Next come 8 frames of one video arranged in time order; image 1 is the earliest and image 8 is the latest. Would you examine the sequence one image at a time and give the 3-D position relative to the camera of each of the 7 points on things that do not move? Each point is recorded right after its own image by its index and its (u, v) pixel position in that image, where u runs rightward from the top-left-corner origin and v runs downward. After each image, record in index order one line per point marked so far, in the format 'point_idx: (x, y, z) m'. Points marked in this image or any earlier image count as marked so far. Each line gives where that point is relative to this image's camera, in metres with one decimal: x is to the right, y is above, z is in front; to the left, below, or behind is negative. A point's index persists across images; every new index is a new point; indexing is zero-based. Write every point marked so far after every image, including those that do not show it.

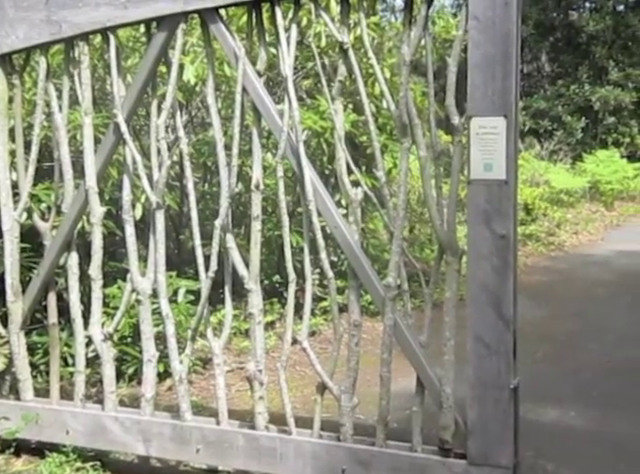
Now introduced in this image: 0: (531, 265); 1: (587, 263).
0: (+2.1, -0.3, +8.0) m
1: (+2.6, -0.3, +8.0) m
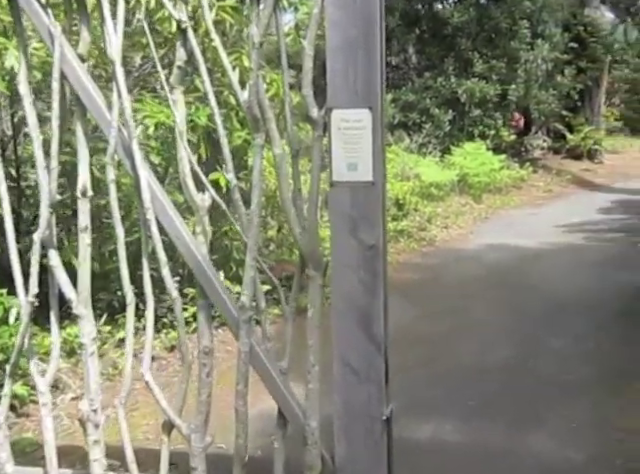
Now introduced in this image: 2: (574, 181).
0: (+0.8, -0.2, +7.8) m
1: (+1.4, -0.2, +7.9) m
2: (+3.8, +0.8, +12.0) m
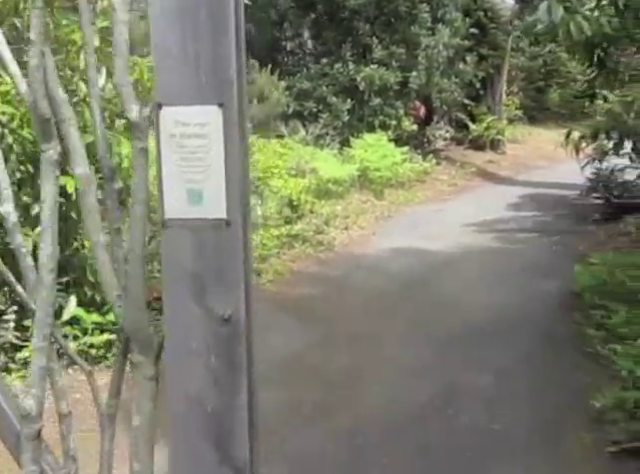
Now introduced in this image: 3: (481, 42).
0: (-0.2, -0.3, +6.9) m
1: (+0.4, -0.3, +7.1) m
2: (+2.2, +0.9, +11.4) m
3: (+2.4, +3.0, +12.3) m
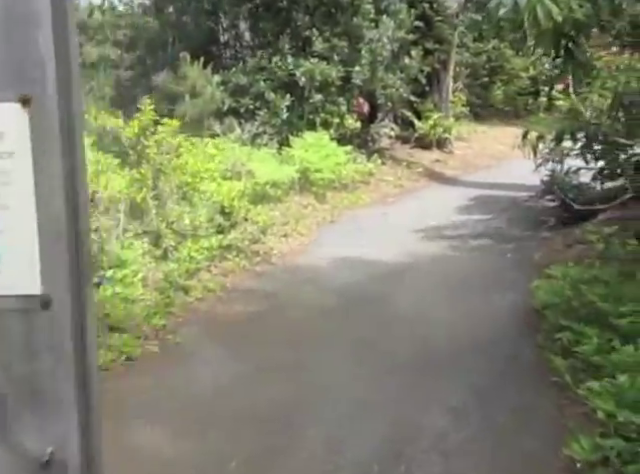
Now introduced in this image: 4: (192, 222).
0: (-0.7, -0.4, +6.2) m
1: (-0.2, -0.3, +6.4) m
2: (+1.4, +0.9, +10.8) m
3: (+1.5, +2.9, +11.7) m
4: (-1.0, +0.1, +6.6) m
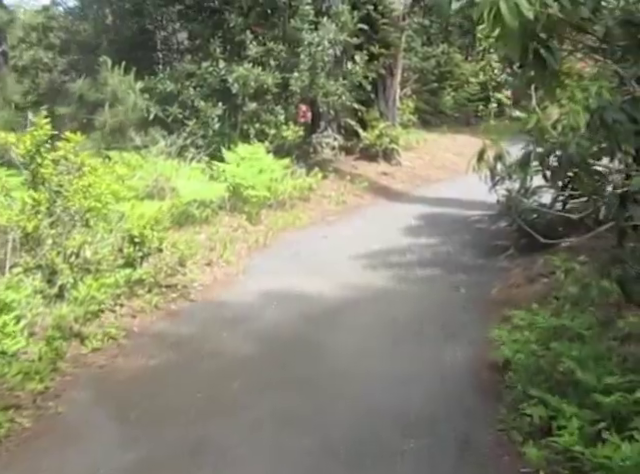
0: (-1.2, -0.6, +5.2) m
1: (-0.7, -0.6, +5.5) m
2: (+0.6, +0.6, +10.0) m
3: (+0.7, +2.7, +10.9) m
4: (-1.5, -0.1, +5.6) m
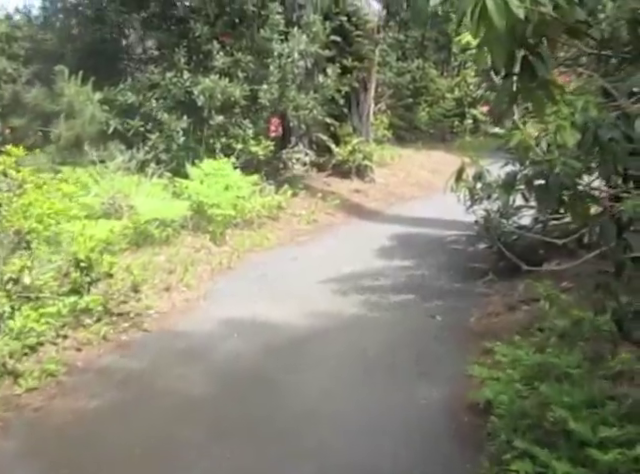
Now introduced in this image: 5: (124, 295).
0: (-1.4, -0.8, +4.7) m
1: (-0.9, -0.7, +5.0) m
2: (+0.3, +0.4, +9.6) m
3: (+0.3, +2.4, +10.6) m
4: (-1.8, -0.3, +5.1) m
5: (-1.4, -0.4, +5.7) m
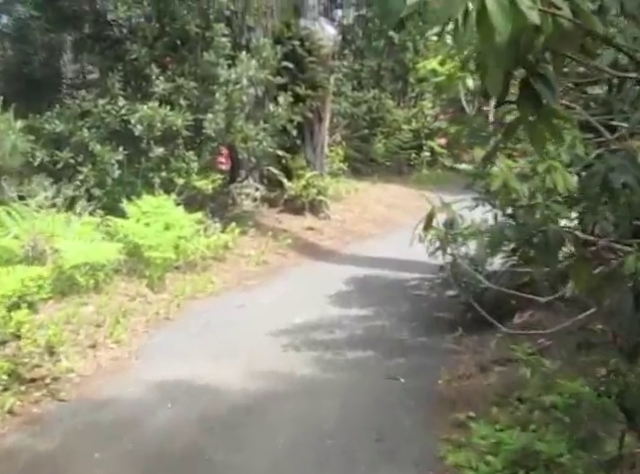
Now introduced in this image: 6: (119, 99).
0: (-1.7, -1.0, +3.9) m
1: (-1.2, -1.0, +4.3) m
2: (-0.2, -0.1, +8.9) m
3: (-0.3, +1.9, +9.9) m
4: (-2.0, -0.6, +4.3) m
5: (-1.7, -0.7, +4.9) m
6: (-2.0, +1.3, +8.0) m
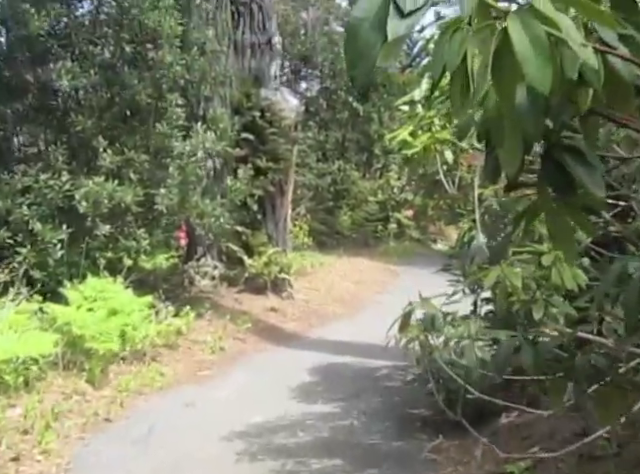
0: (-1.8, -1.5, +3.1) m
1: (-1.3, -1.5, +3.5) m
2: (-0.6, -0.9, +8.3) m
3: (-0.7, +1.0, +9.4) m
4: (-2.2, -1.0, +3.5) m
5: (-1.9, -1.2, +4.2) m
6: (-2.3, +0.6, +7.4) m
